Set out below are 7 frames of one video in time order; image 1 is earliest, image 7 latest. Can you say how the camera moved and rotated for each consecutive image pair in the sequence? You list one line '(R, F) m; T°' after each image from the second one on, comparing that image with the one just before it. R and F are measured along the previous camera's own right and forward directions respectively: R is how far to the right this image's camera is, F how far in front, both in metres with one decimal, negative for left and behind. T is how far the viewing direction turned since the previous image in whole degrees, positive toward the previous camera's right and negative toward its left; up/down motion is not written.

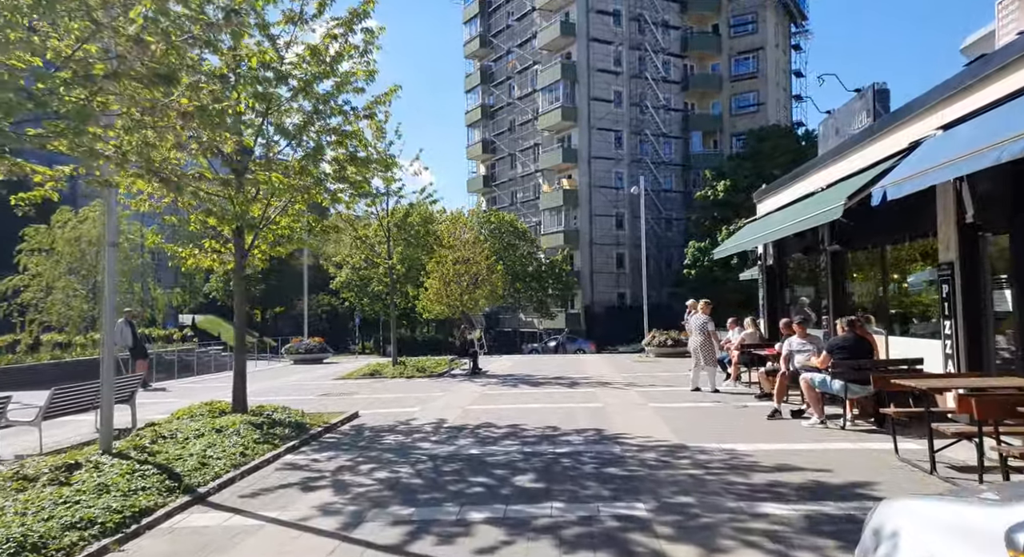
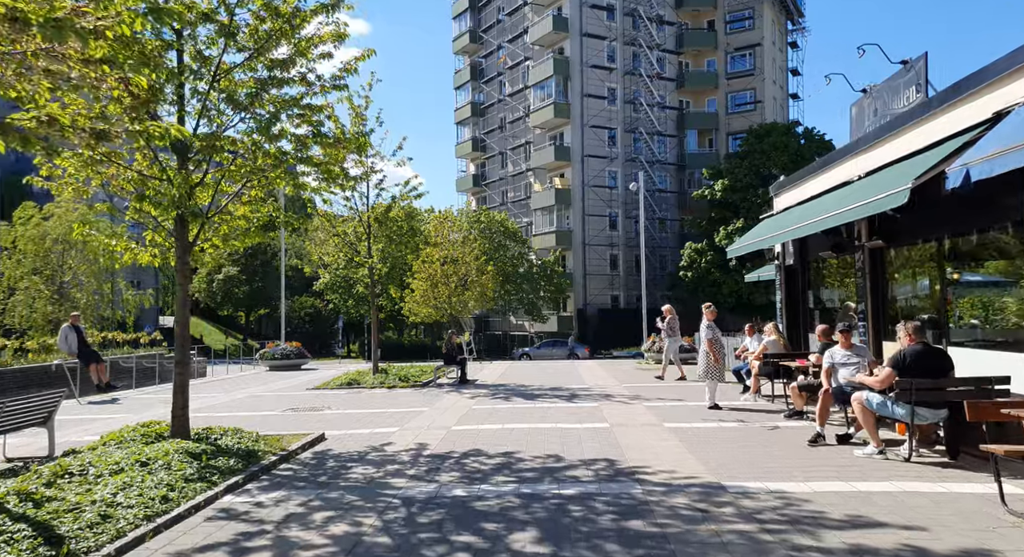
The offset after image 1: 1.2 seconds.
(-0.1, +1.6) m; +1°
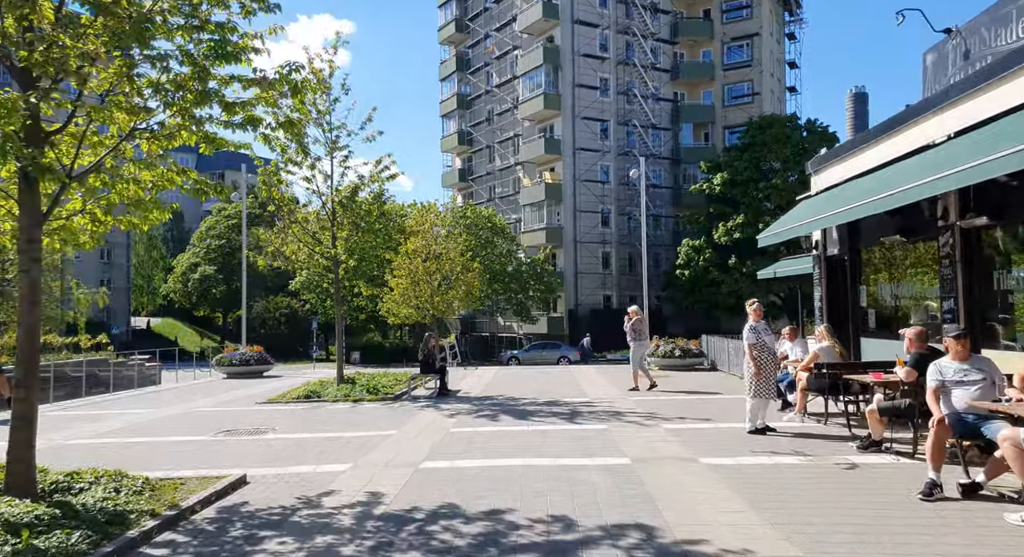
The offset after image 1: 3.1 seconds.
(0.0, +2.5) m; +1°
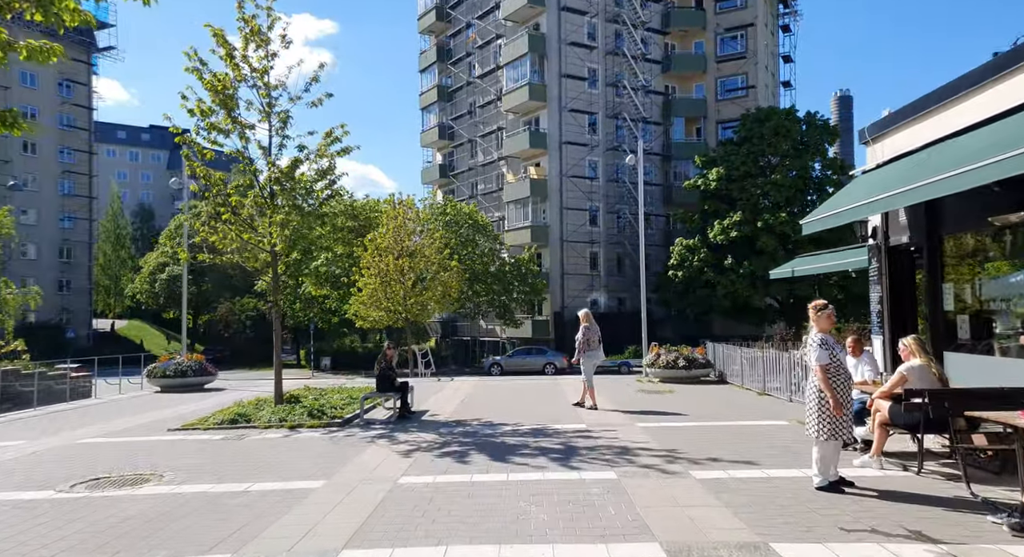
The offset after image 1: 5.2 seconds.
(+0.1, +2.7) m; +1°
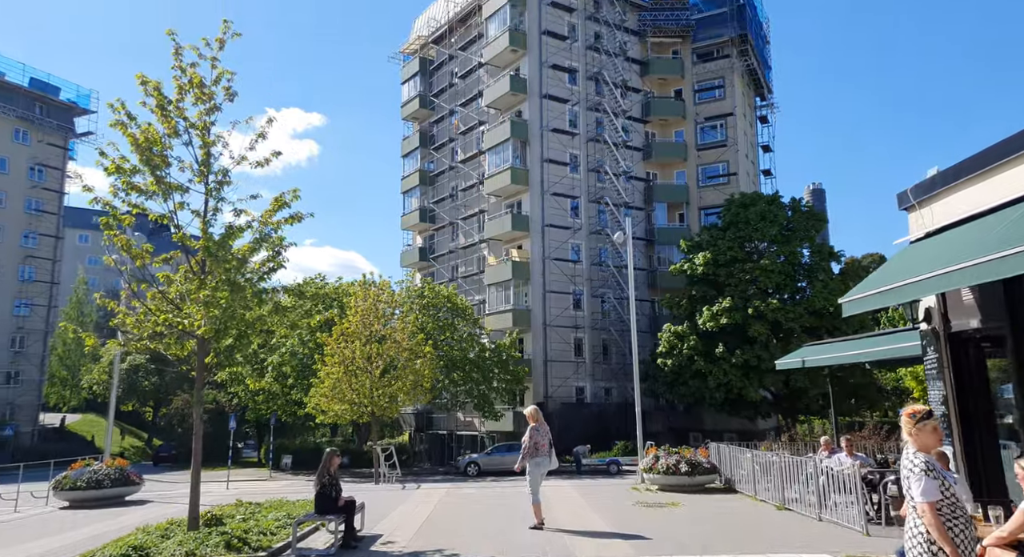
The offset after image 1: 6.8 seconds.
(+0.1, +2.0) m; +2°
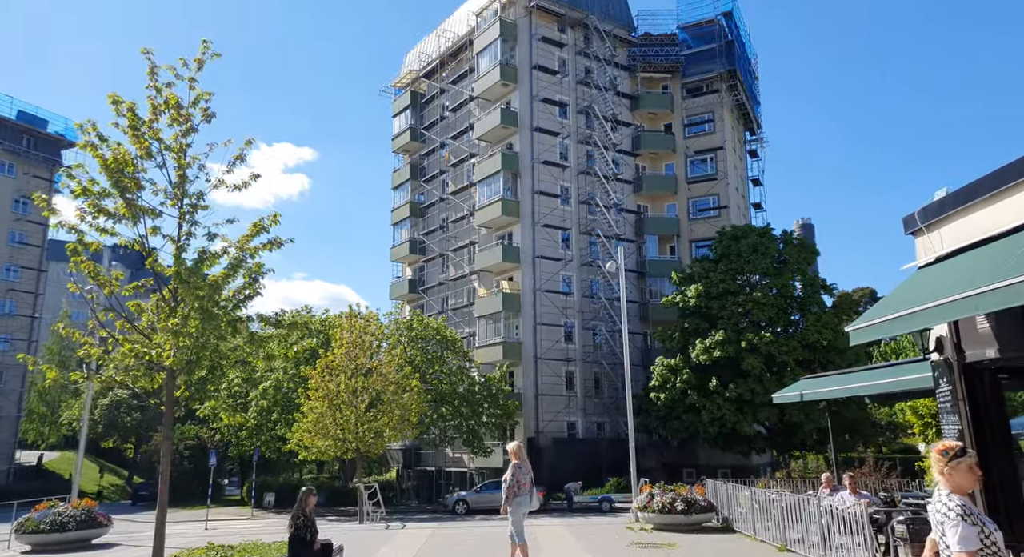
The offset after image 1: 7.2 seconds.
(0.0, +0.5) m; +1°
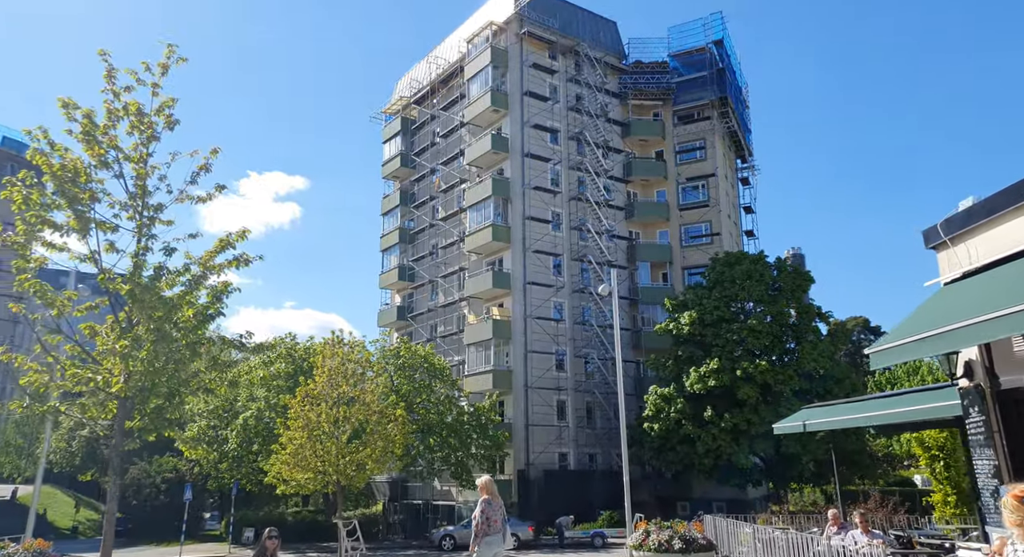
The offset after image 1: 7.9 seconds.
(+0.1, +0.8) m; +1°
